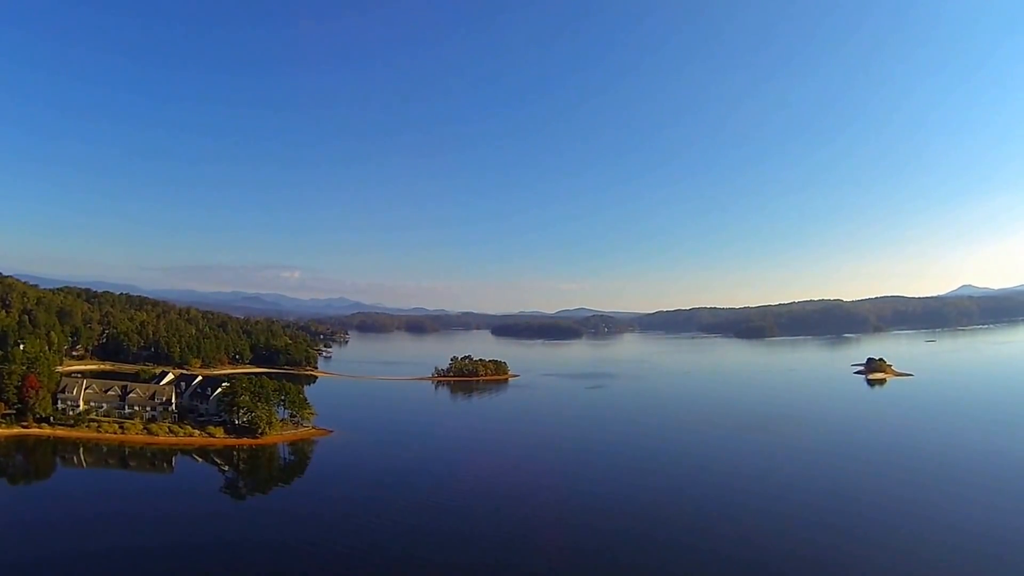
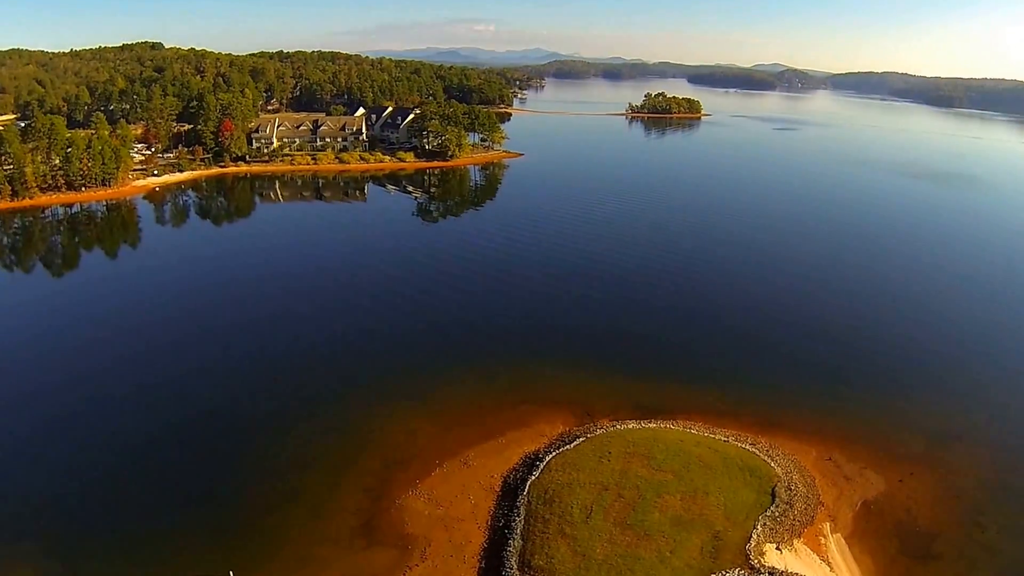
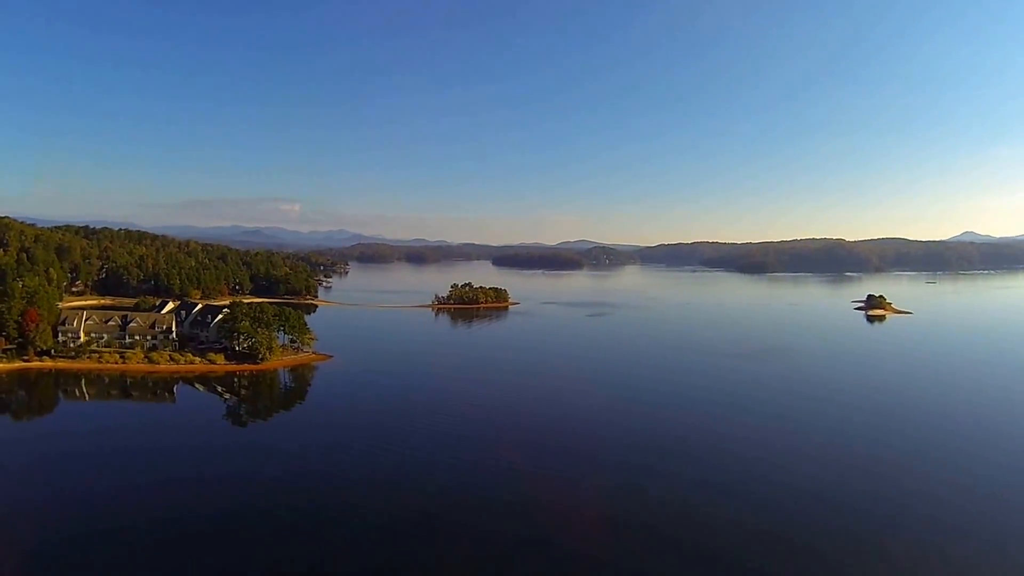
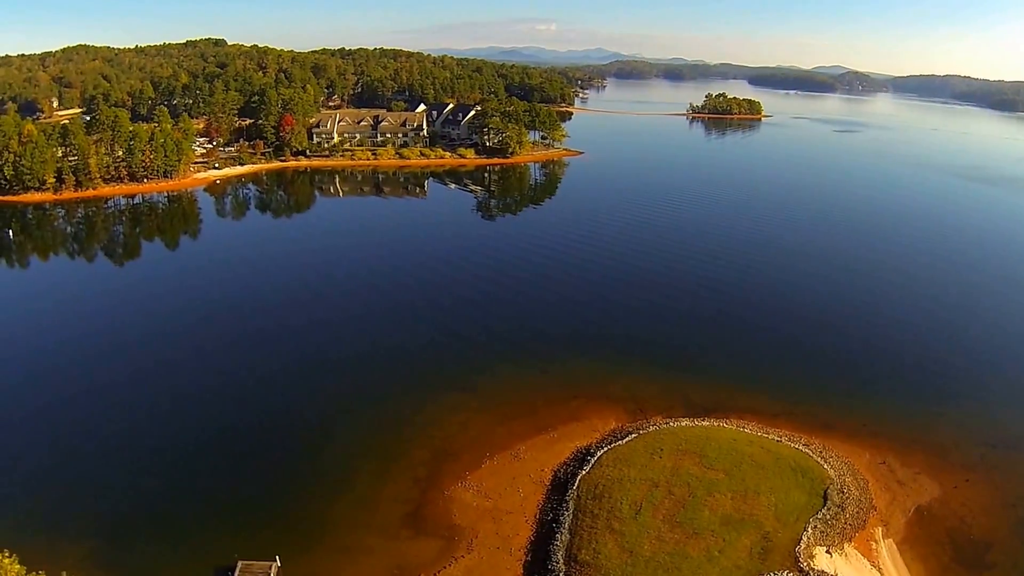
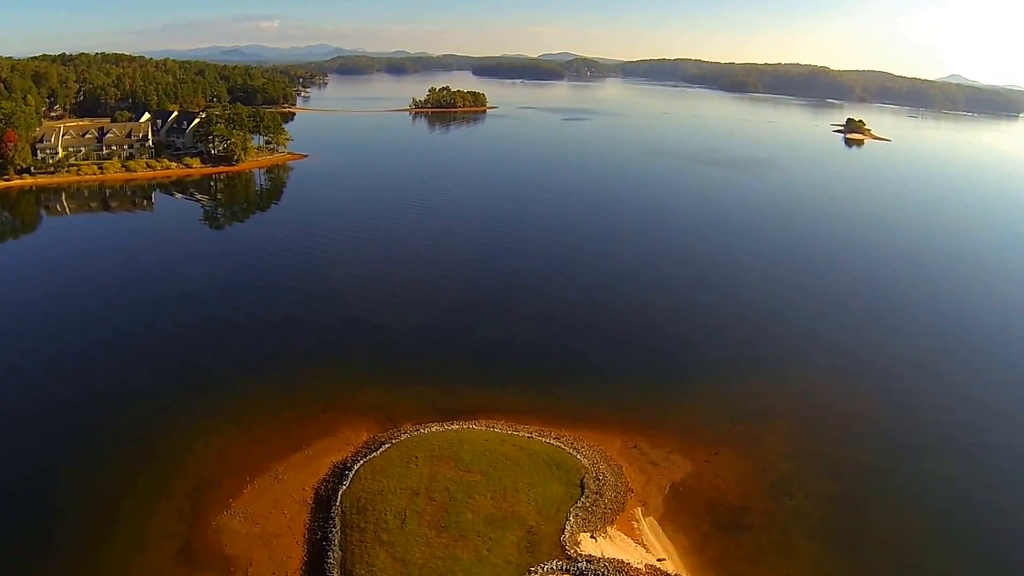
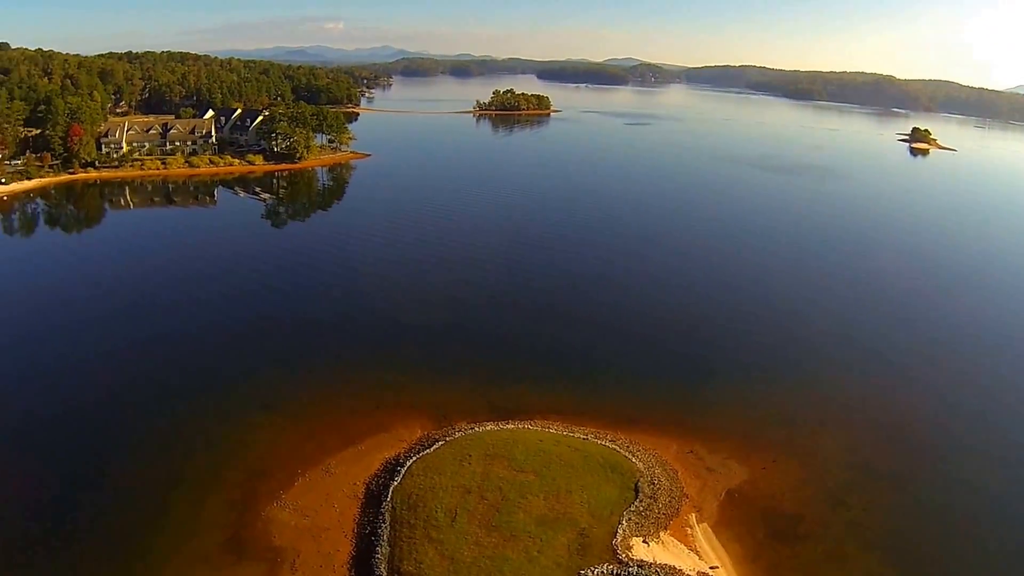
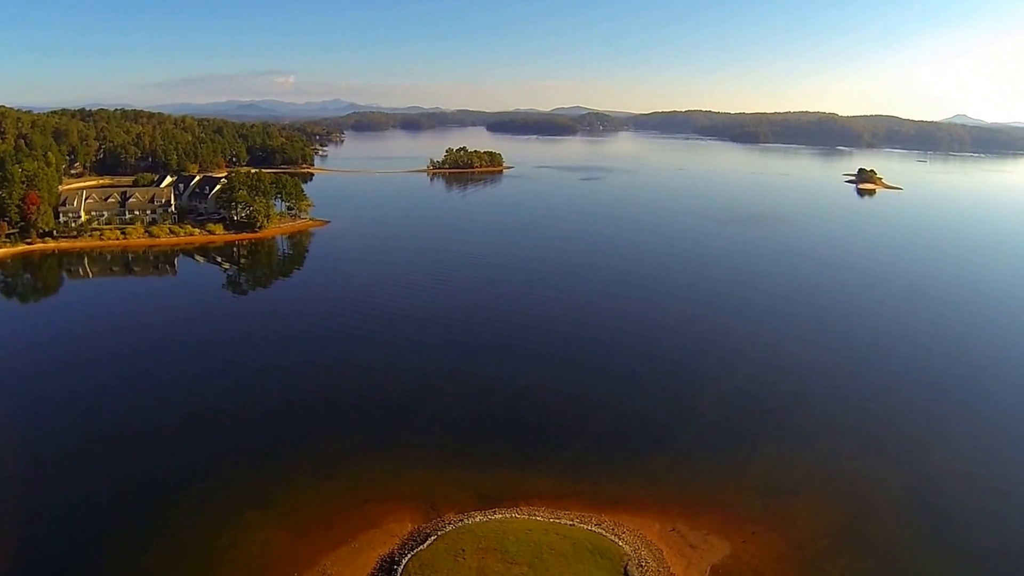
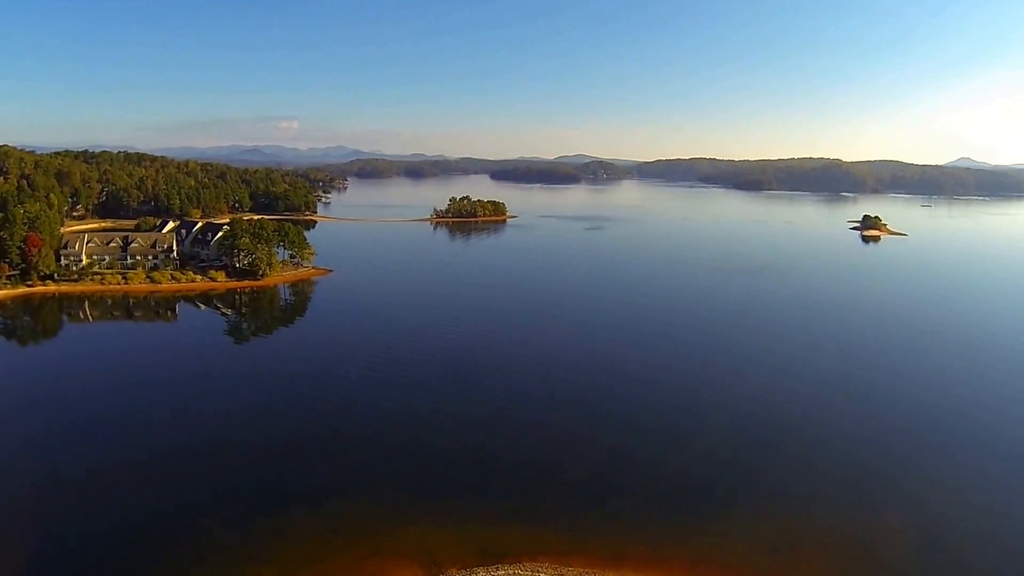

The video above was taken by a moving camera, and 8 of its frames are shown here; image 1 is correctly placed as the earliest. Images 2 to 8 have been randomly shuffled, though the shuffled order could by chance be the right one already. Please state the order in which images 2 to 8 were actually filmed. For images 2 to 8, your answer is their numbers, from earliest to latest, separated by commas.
3, 8, 7, 5, 6, 2, 4
